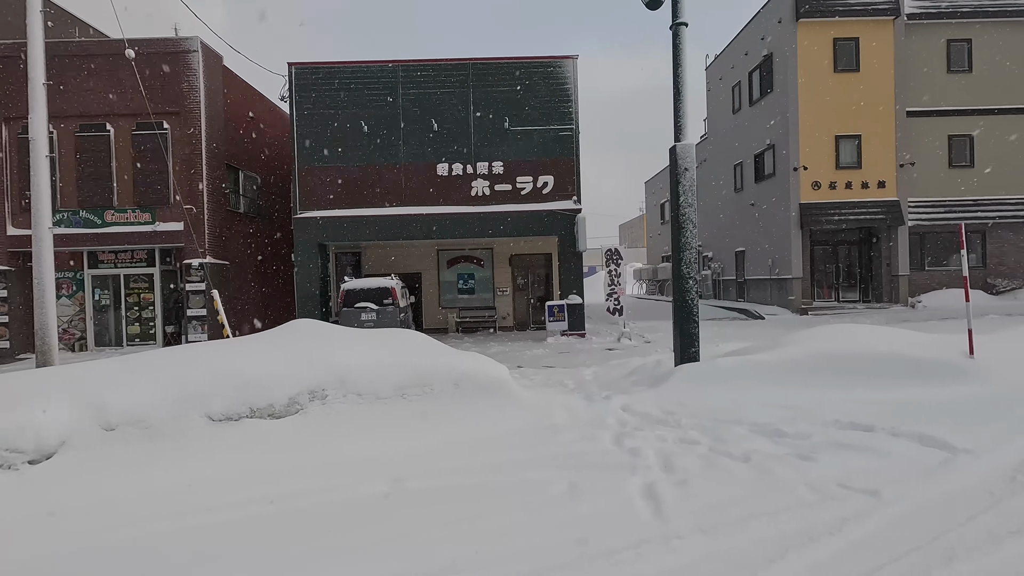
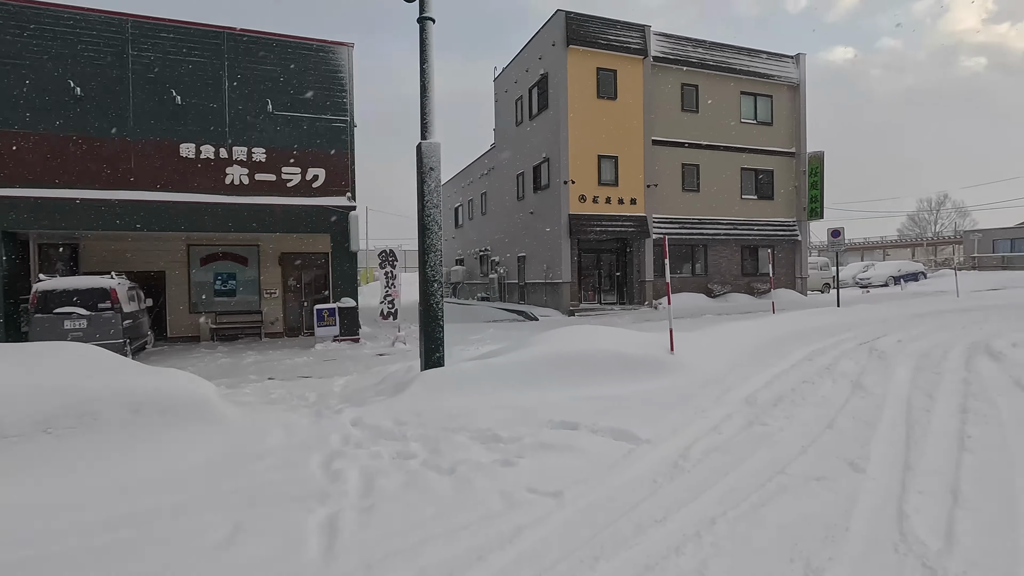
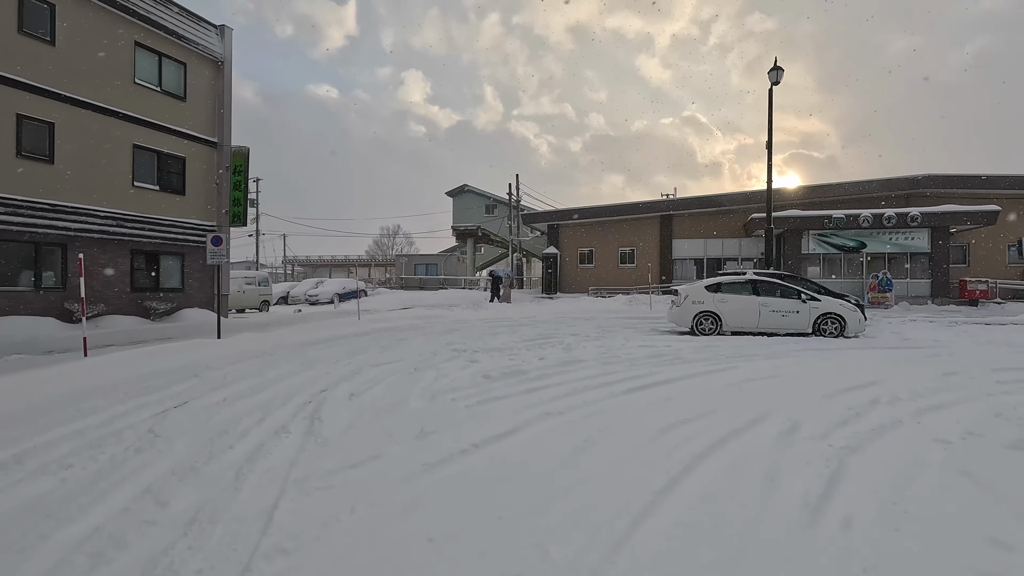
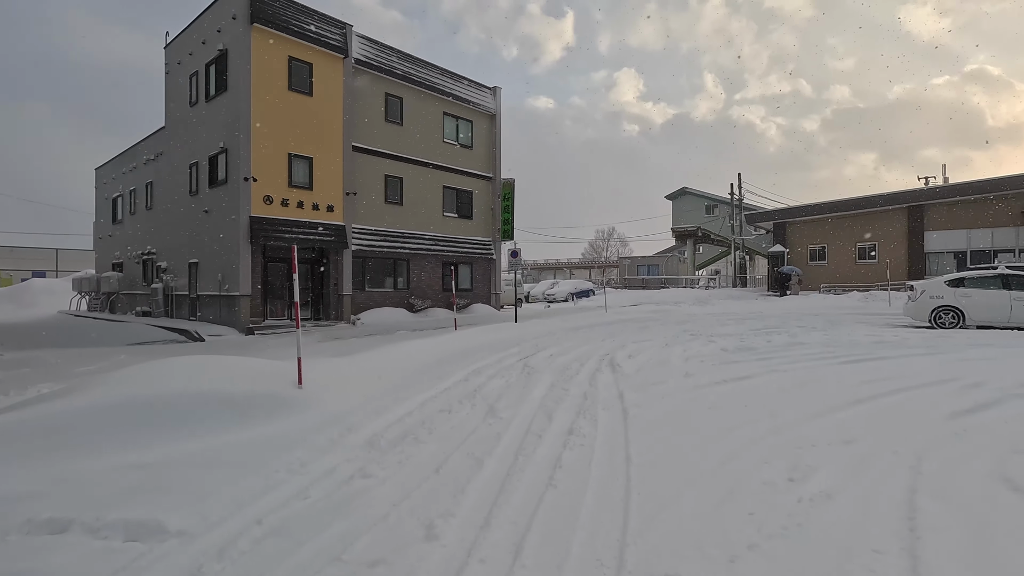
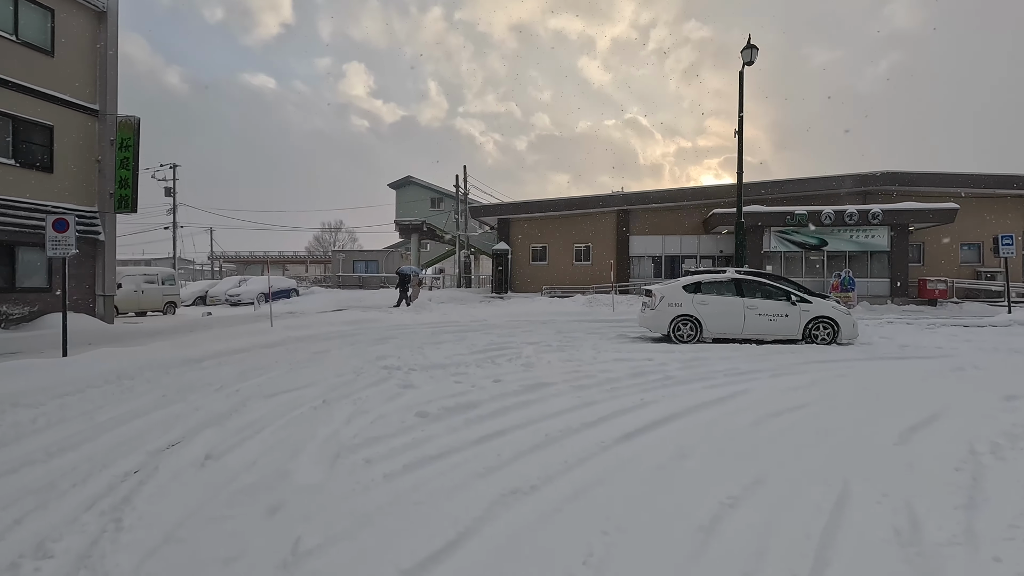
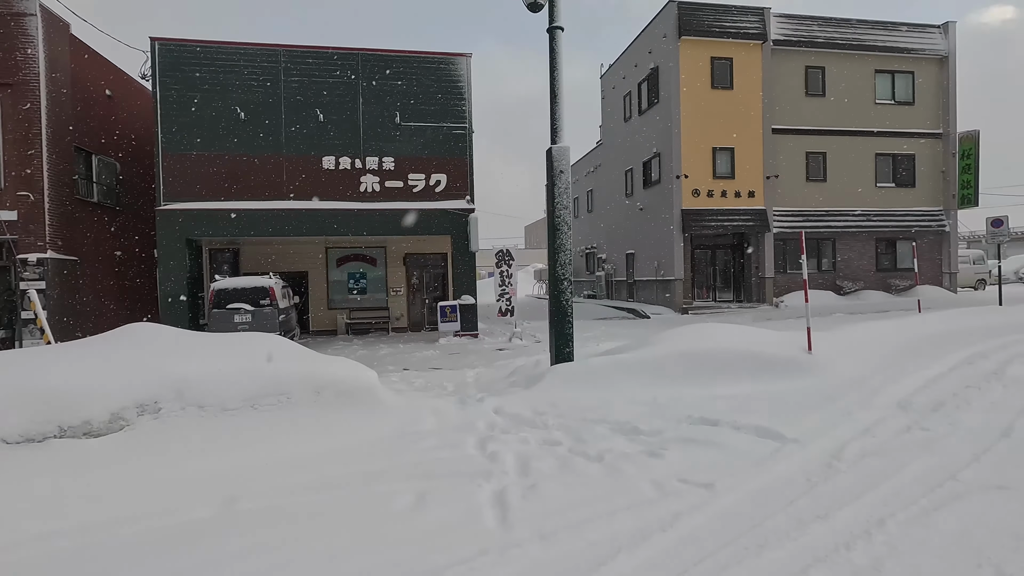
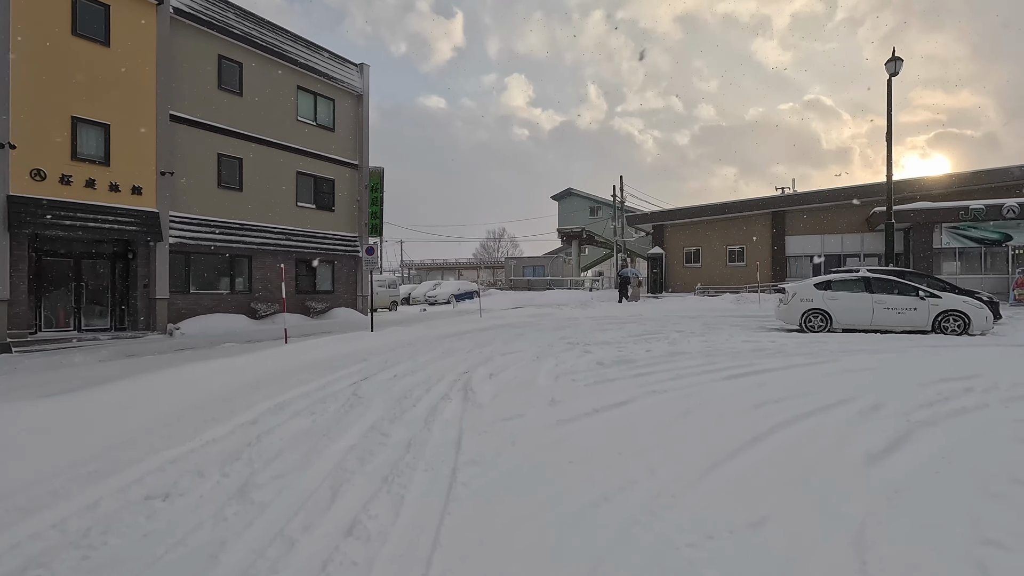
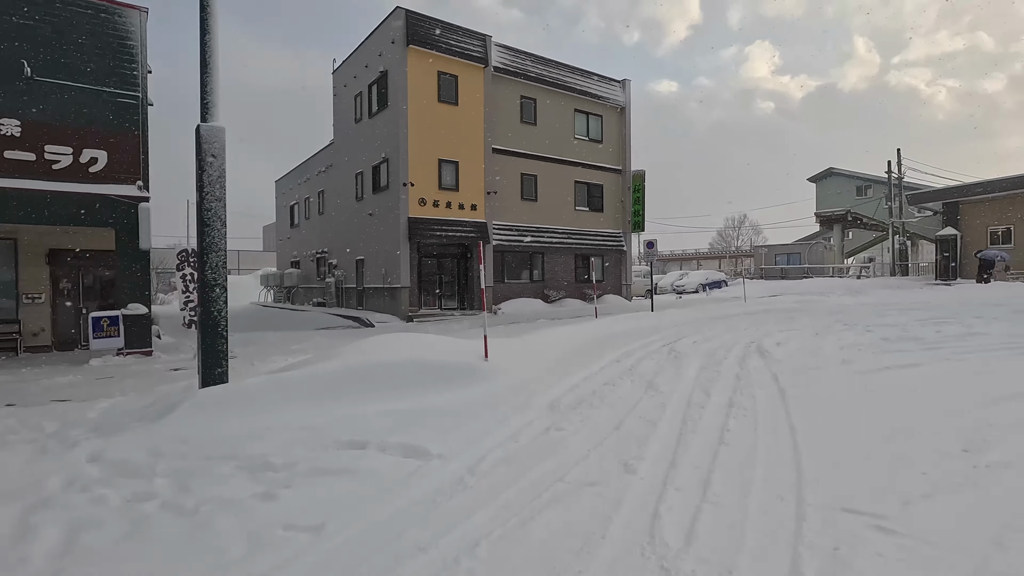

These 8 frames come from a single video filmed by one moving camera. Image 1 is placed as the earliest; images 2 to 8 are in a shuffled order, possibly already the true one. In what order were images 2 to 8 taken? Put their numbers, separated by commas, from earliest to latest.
6, 2, 8, 4, 7, 3, 5
